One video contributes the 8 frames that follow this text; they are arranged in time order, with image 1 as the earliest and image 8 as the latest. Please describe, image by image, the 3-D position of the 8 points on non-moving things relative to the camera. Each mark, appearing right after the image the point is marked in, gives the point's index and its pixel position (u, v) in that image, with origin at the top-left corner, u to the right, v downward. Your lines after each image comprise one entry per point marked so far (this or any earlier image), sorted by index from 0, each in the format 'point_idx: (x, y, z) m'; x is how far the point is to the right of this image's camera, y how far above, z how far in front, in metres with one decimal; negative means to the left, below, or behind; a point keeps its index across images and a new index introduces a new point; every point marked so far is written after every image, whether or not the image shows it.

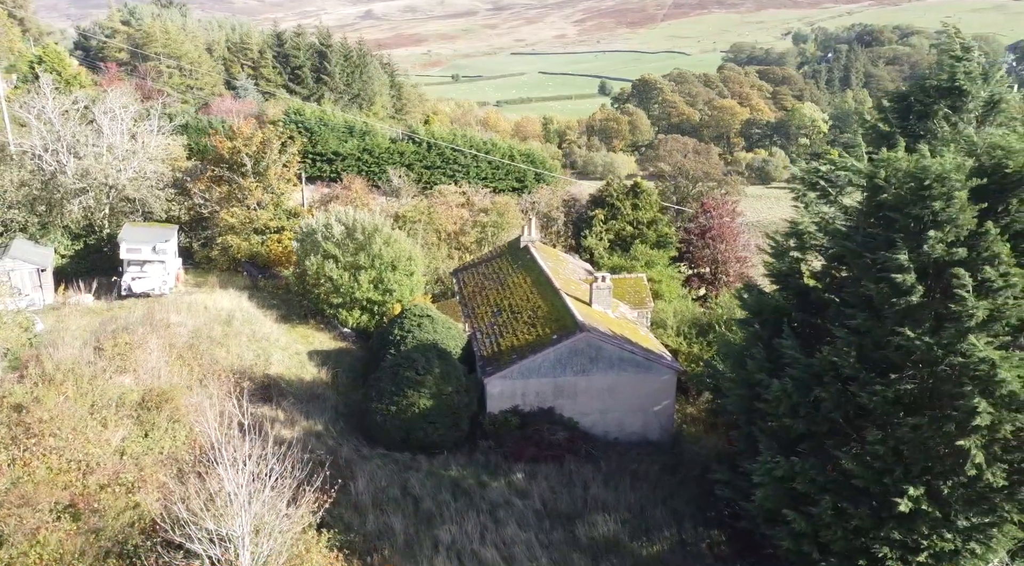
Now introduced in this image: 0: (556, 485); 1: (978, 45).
0: (+0.9, -4.4, +19.5) m
1: (+8.3, +4.3, +16.1) m
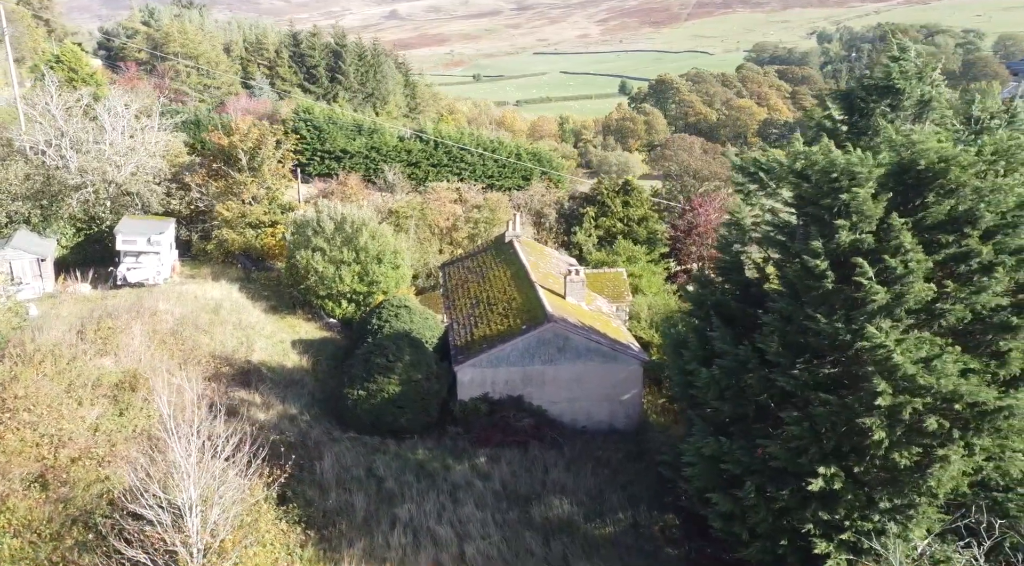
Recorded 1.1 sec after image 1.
0: (+0.1, -4.2, +20.2) m
1: (+7.4, +4.4, +16.6) m
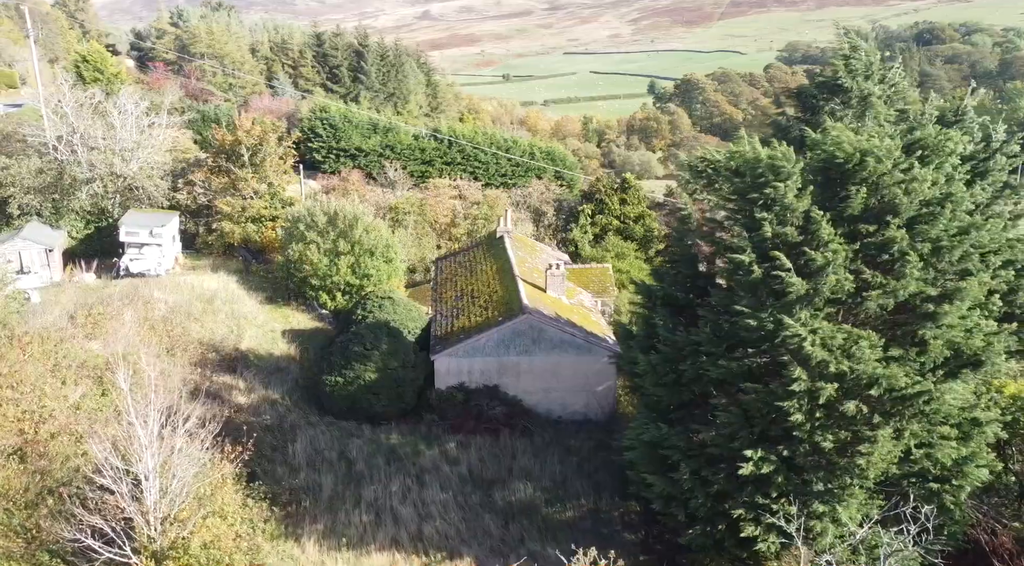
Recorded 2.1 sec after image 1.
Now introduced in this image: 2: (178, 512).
0: (-0.6, -4.0, +20.9) m
1: (+6.6, +4.5, +17.0) m
2: (-5.4, -3.7, +14.5) m
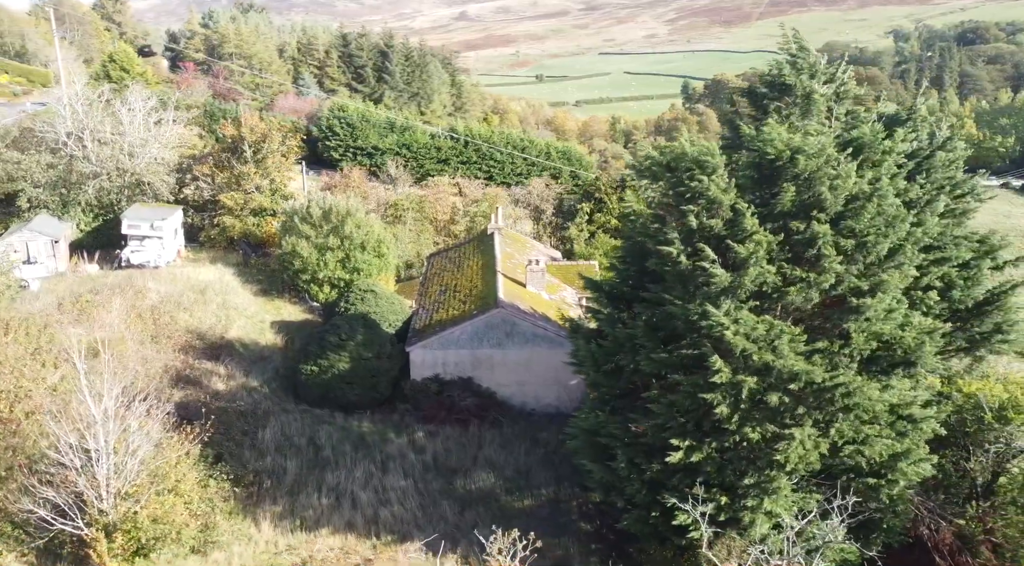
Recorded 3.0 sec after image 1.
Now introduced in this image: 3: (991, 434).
0: (-1.4, -3.9, +21.4) m
1: (+5.7, +4.6, +17.2) m
2: (-6.5, -3.5, +15.3) m
3: (+8.9, -2.8, +16.7) m
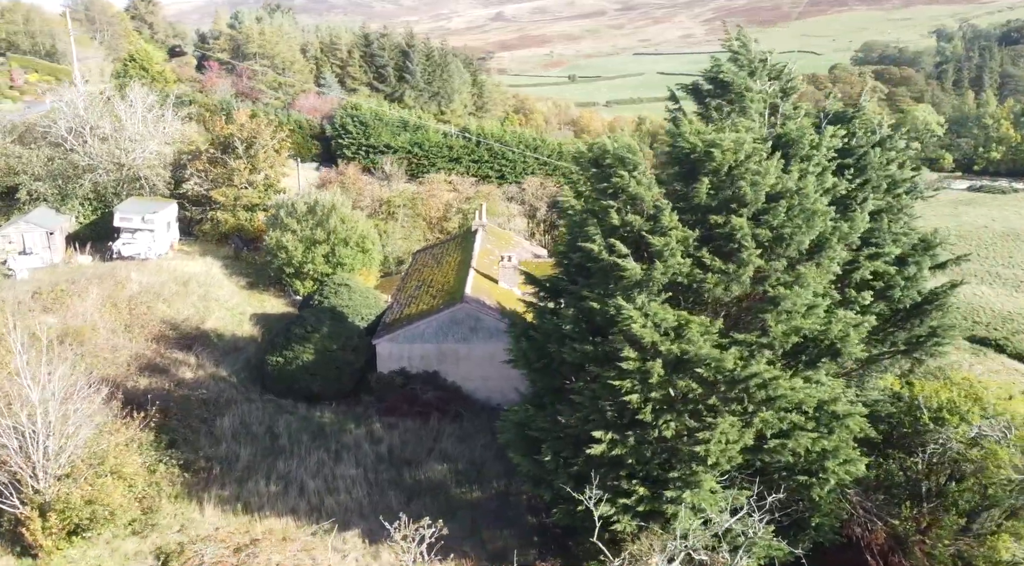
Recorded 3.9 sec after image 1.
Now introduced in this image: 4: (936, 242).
0: (-2.4, -3.7, +21.7) m
1: (+4.6, +4.7, +17.1) m
2: (-7.9, -3.3, +15.8) m
3: (+7.6, -2.8, +16.5) m
4: (+8.0, +0.8, +17.2) m
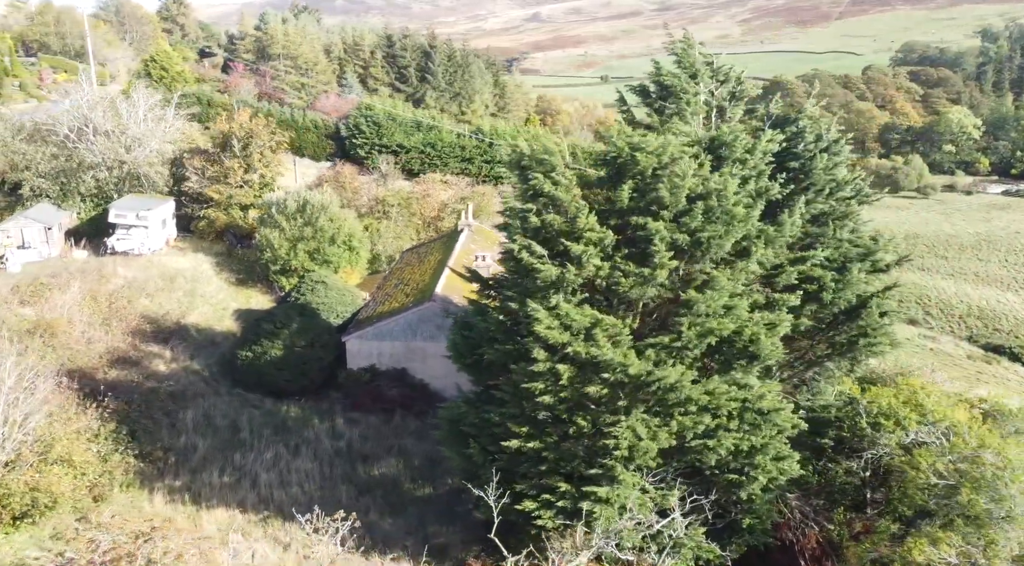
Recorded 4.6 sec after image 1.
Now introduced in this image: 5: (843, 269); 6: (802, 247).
0: (-3.4, -3.7, +22.0) m
1: (+3.5, +4.6, +17.1) m
2: (-9.1, -3.2, +16.4) m
3: (+6.4, -2.9, +16.3) m
4: (+6.8, +0.7, +17.0) m
5: (+6.1, +0.3, +16.6) m
6: (+5.3, +0.7, +16.5) m
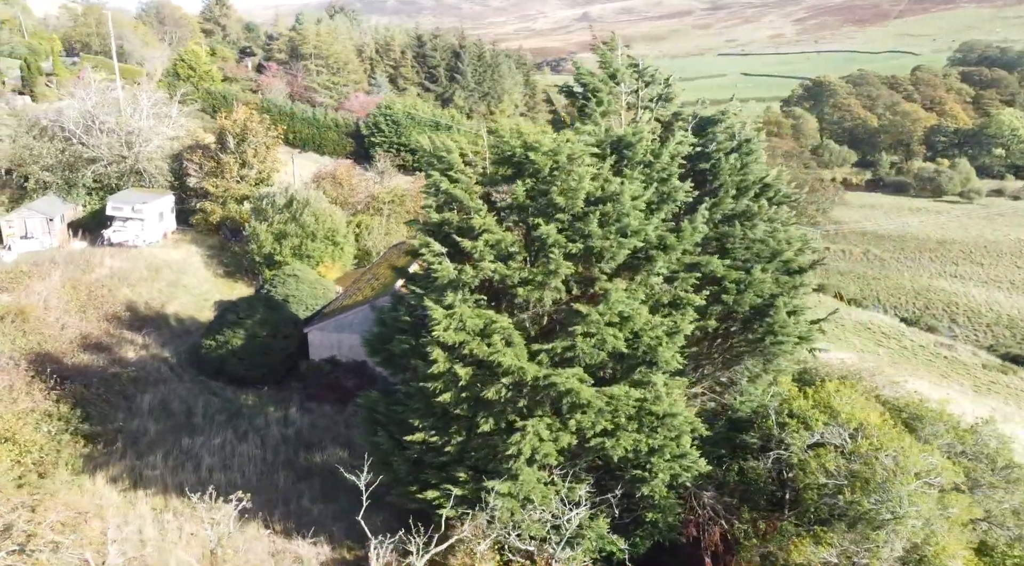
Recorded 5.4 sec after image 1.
0: (-4.8, -3.5, +22.6) m
1: (+1.9, +4.7, +17.2) m
2: (-10.8, -2.9, +17.4) m
3: (+4.7, -2.9, +16.3) m
4: (+5.2, +0.7, +16.9) m
5: (+4.4, +0.3, +16.6) m
6: (+3.6, +0.7, +16.5) m
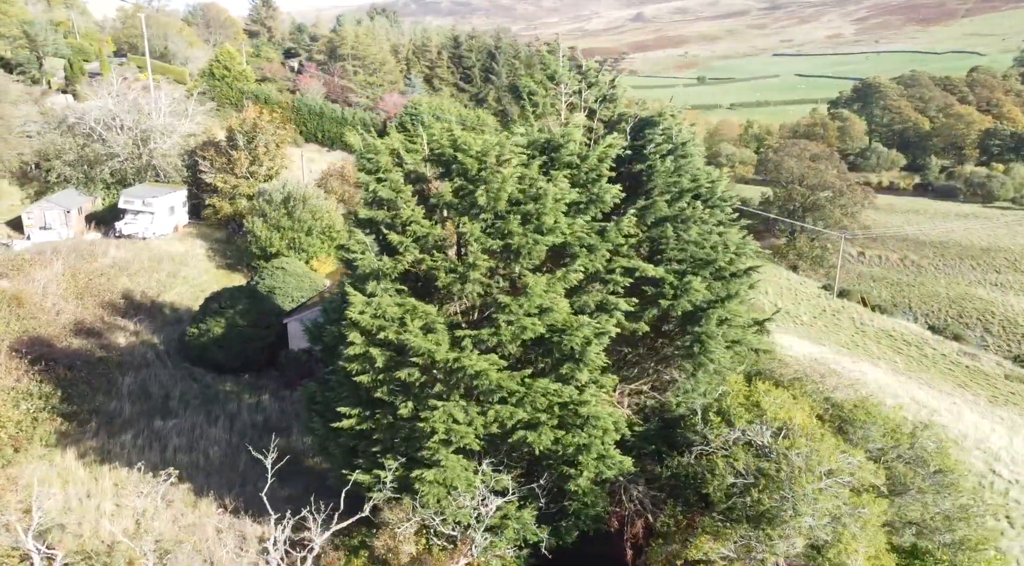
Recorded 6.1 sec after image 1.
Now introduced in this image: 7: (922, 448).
0: (-5.7, -3.3, +23.4) m
1: (+0.7, +4.8, +17.6) m
2: (-12.1, -2.6, +18.7) m
3: (+3.3, -2.8, +16.4) m
4: (+3.9, +0.7, +17.0) m
5: (+3.1, +0.3, +16.7) m
6: (+2.3, +0.7, +16.8) m
7: (+7.7, -3.1, +16.9) m
